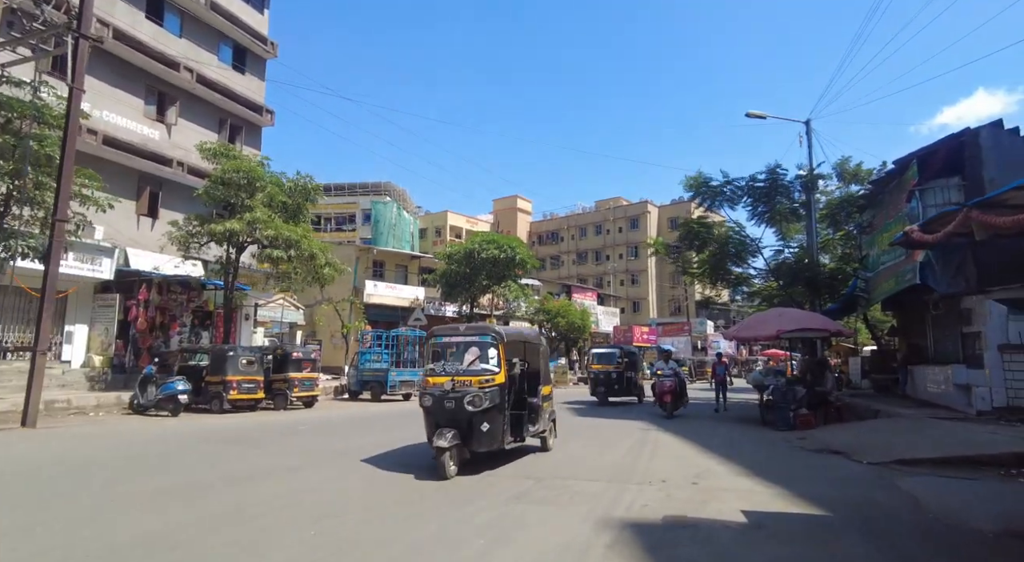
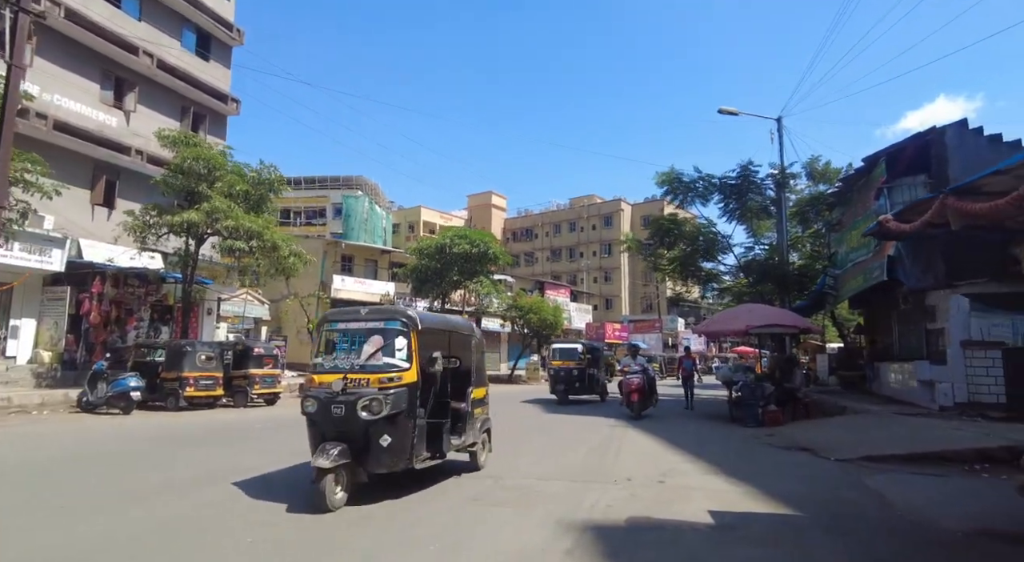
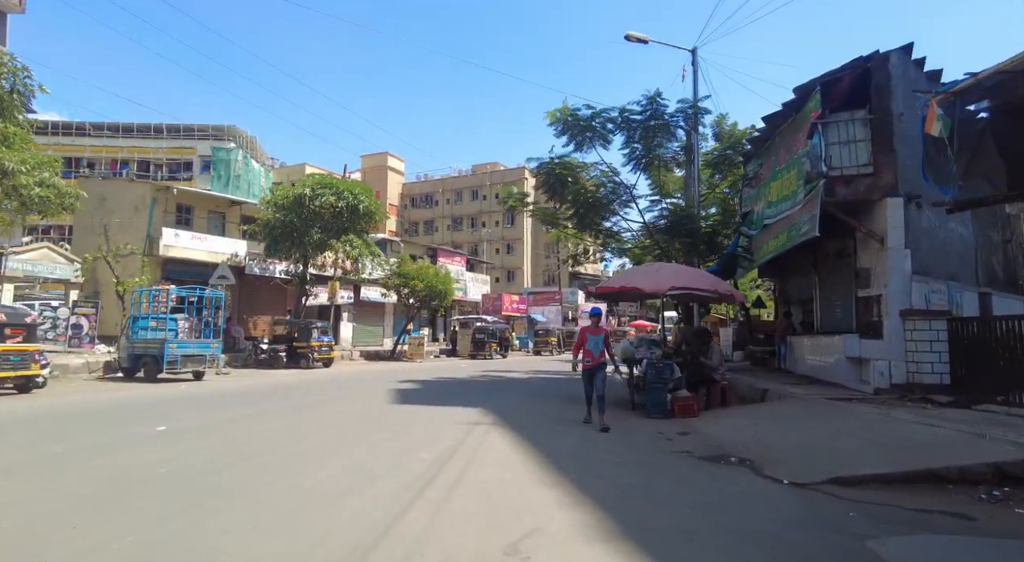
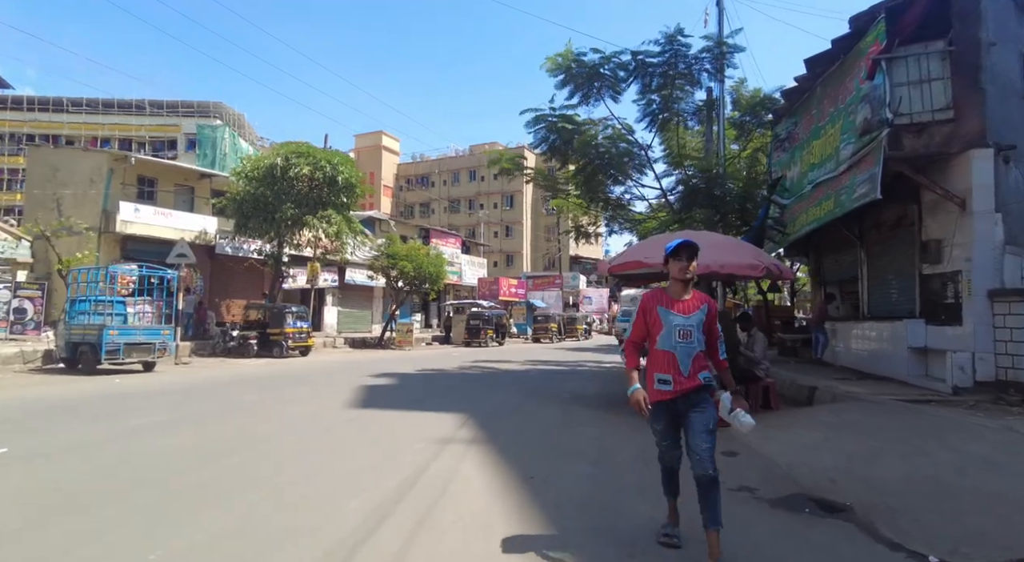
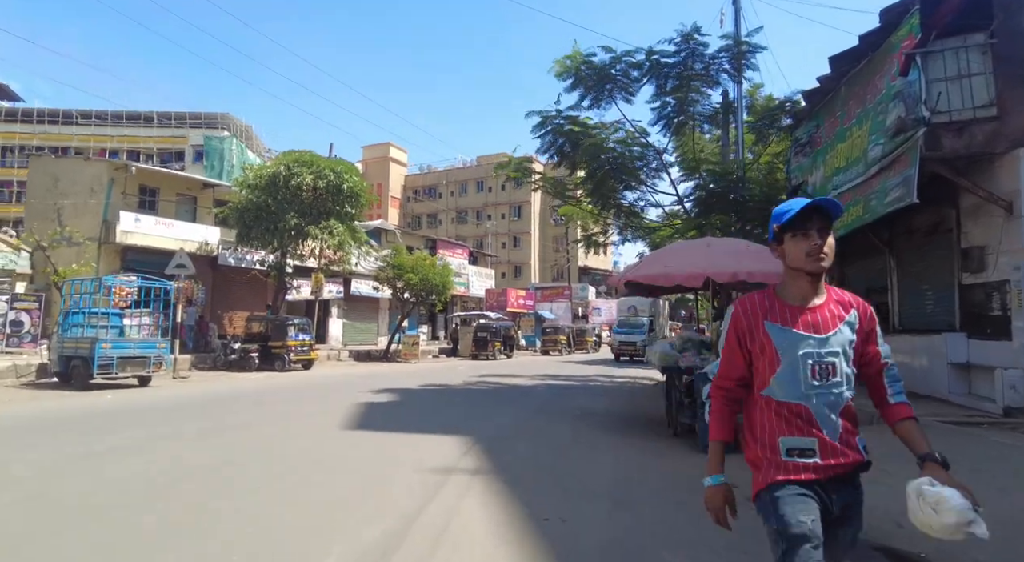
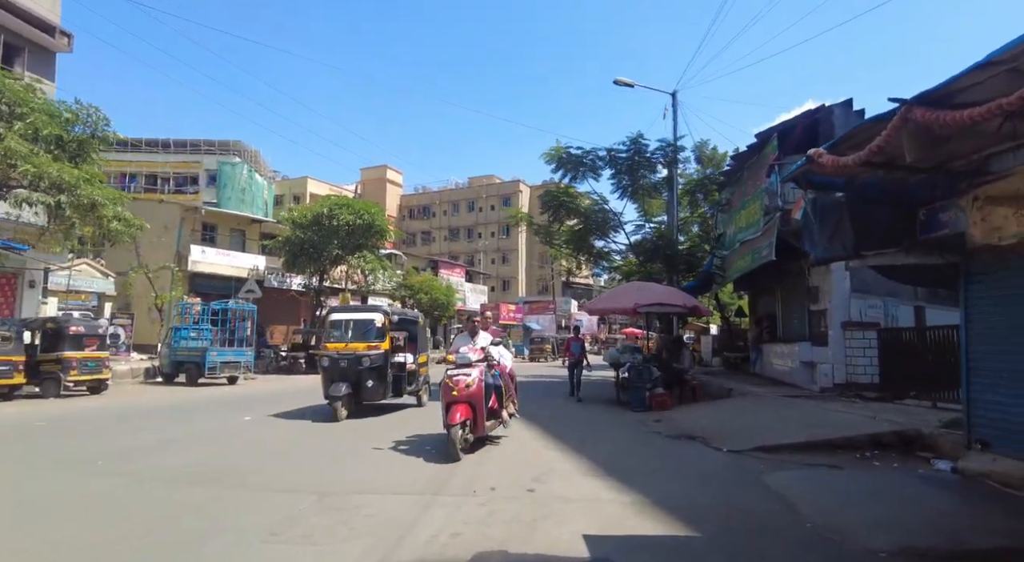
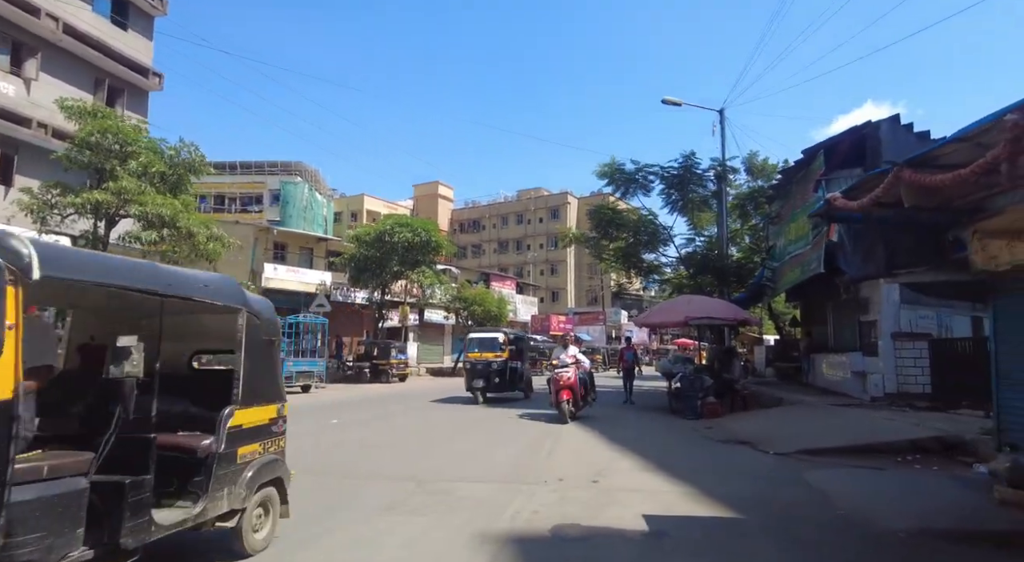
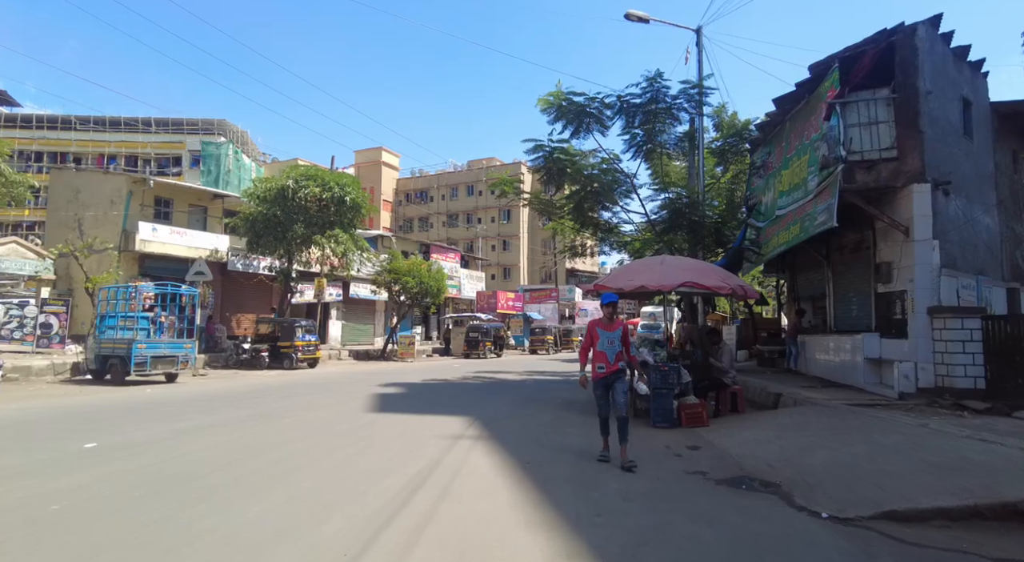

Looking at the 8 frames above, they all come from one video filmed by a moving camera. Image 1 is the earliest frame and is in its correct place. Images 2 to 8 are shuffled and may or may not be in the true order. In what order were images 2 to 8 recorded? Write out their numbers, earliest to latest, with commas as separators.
2, 7, 6, 3, 8, 4, 5
